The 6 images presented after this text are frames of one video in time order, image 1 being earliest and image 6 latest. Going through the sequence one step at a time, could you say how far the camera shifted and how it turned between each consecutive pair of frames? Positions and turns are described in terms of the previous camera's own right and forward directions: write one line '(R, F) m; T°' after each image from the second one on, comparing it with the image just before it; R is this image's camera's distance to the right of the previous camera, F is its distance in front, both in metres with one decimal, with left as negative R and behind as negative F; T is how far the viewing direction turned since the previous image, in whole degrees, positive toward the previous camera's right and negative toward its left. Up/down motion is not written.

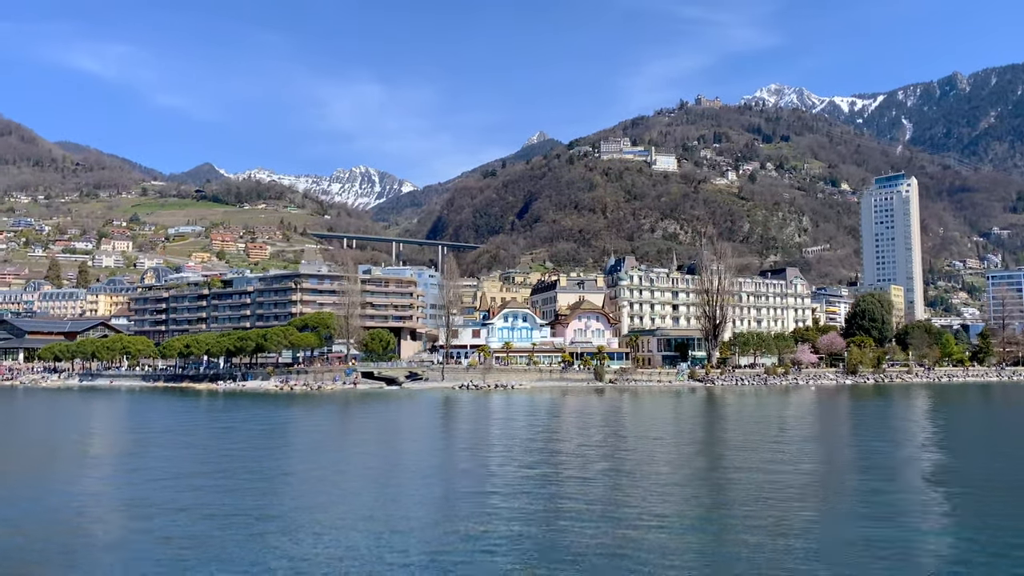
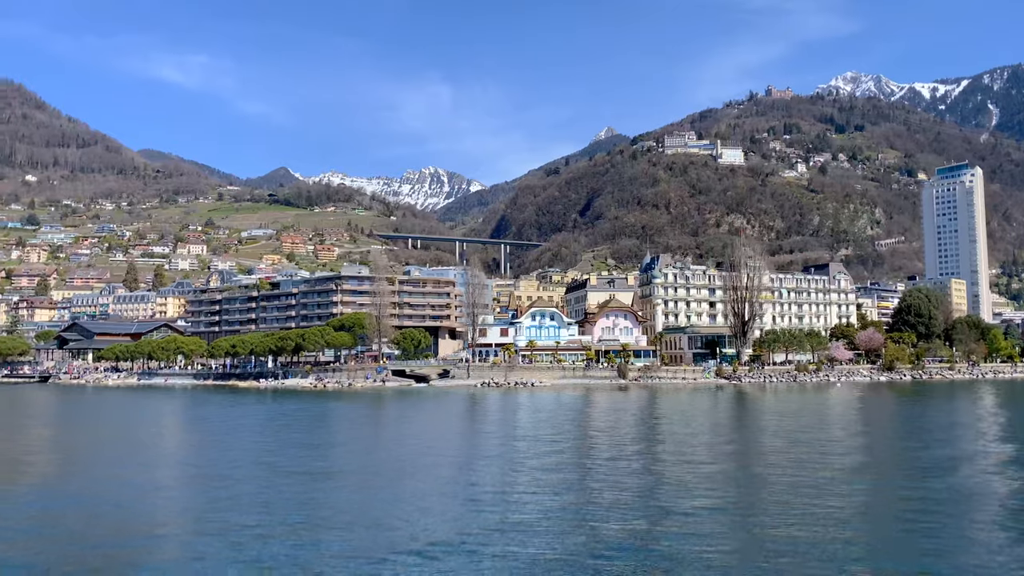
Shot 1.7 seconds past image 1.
(+4.5, -1.6) m; -5°
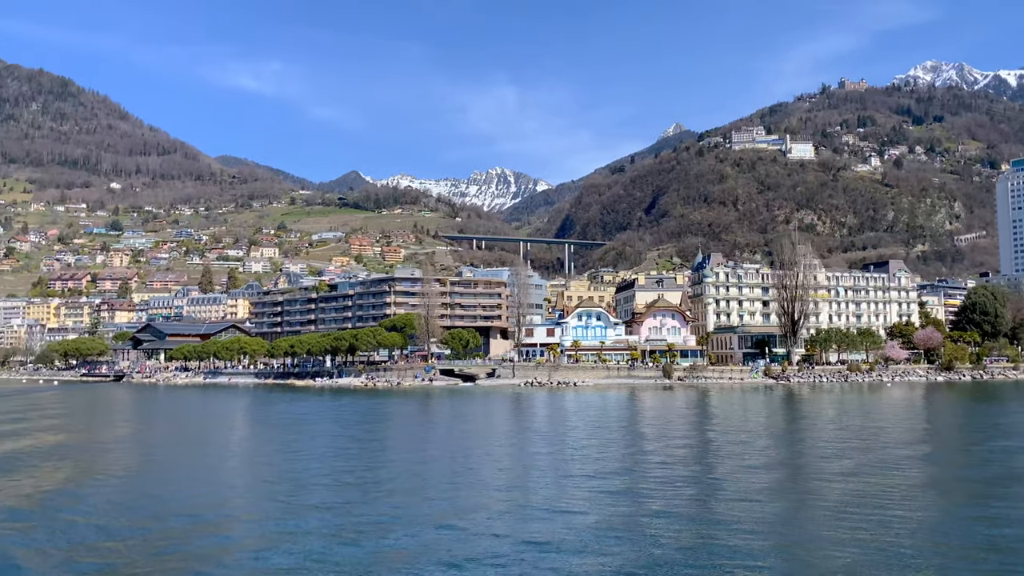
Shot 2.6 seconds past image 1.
(+2.3, -1.0) m; -5°
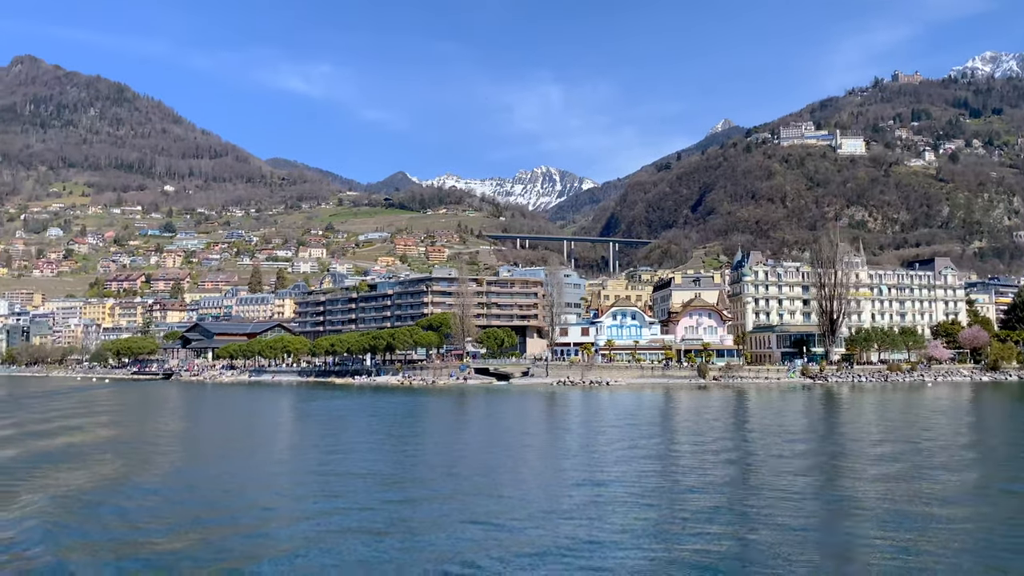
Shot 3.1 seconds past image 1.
(+1.2, -0.5) m; -3°
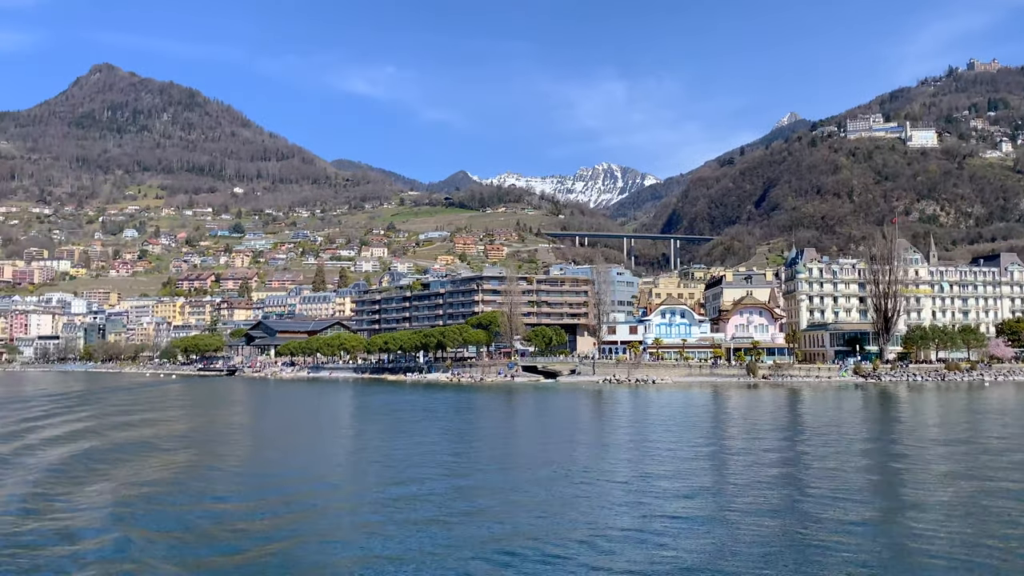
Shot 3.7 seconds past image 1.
(+1.5, -0.8) m; -4°
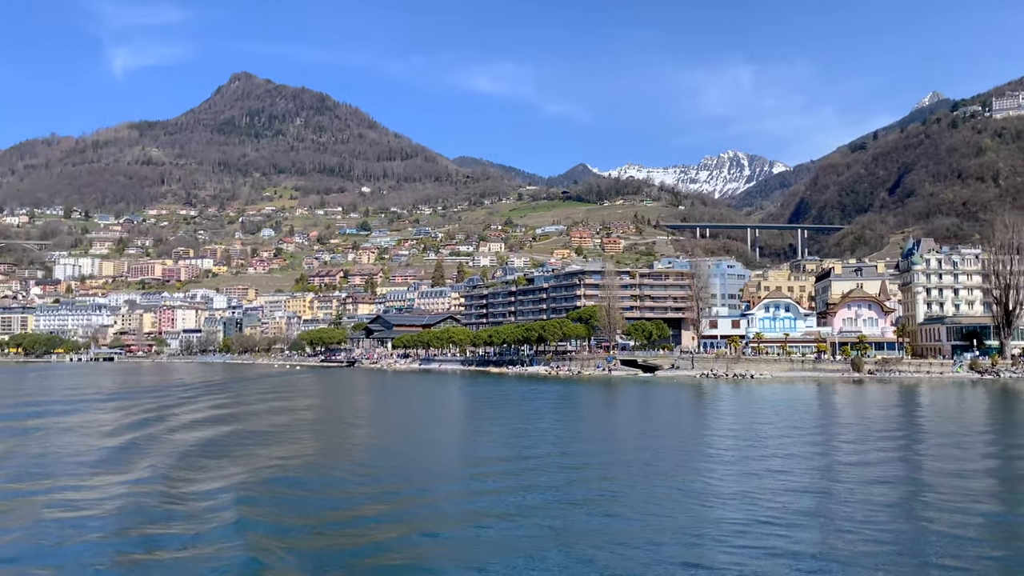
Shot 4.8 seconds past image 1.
(+2.5, -1.6) m; -8°
